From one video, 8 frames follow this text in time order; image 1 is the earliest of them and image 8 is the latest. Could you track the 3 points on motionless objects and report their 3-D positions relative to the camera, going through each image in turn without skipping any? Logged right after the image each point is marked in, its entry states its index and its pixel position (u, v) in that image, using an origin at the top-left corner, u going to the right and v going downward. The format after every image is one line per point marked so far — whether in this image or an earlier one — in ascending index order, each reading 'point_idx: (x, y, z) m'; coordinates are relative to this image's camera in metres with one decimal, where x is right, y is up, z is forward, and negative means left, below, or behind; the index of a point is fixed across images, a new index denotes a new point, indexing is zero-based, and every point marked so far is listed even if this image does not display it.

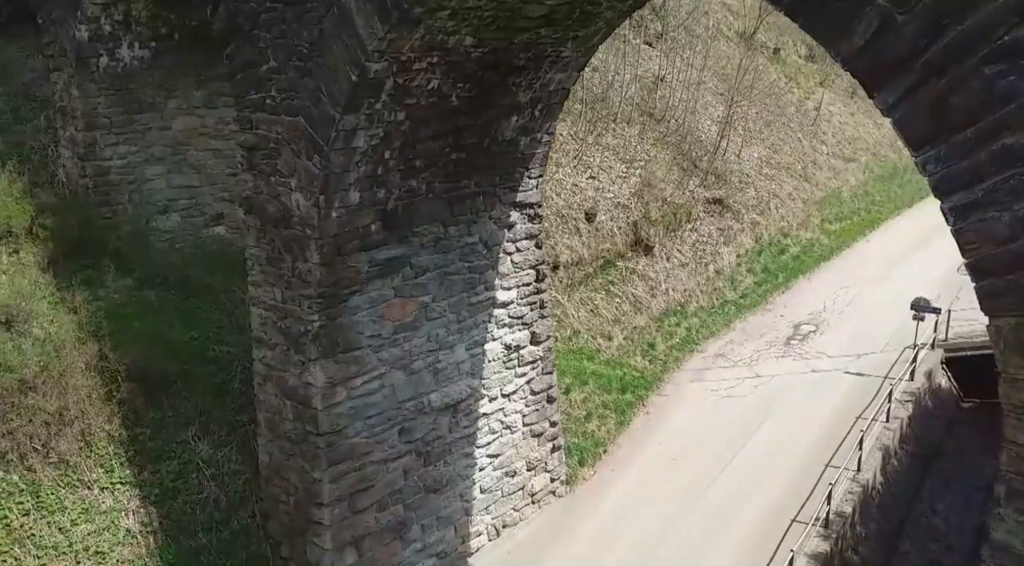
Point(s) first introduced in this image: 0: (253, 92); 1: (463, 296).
0: (-1.3, +1.0, +4.9) m
1: (-0.3, -0.1, +5.8) m
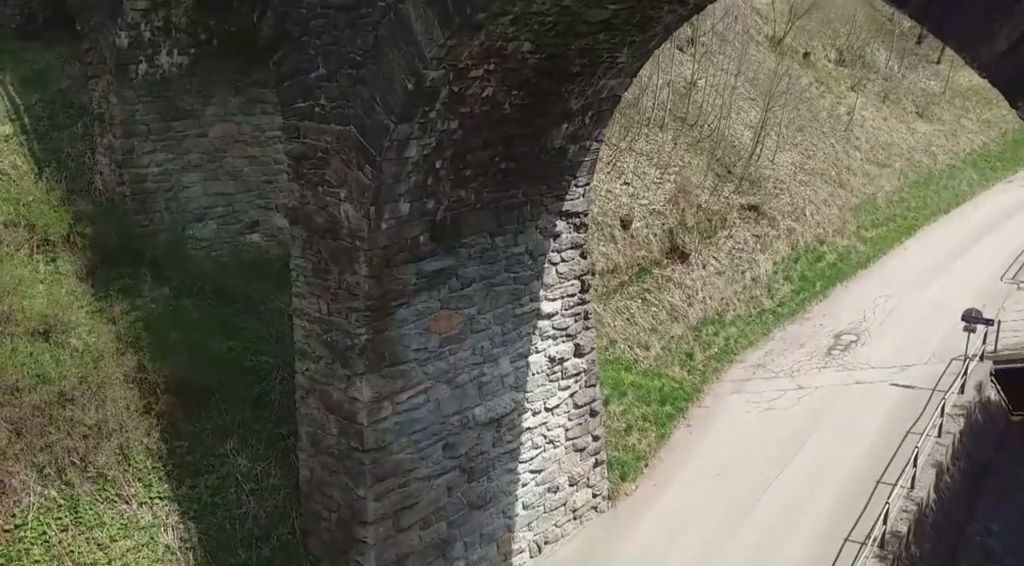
0: (-1.1, +0.9, +4.8) m
1: (0.0, -0.1, +5.7) m
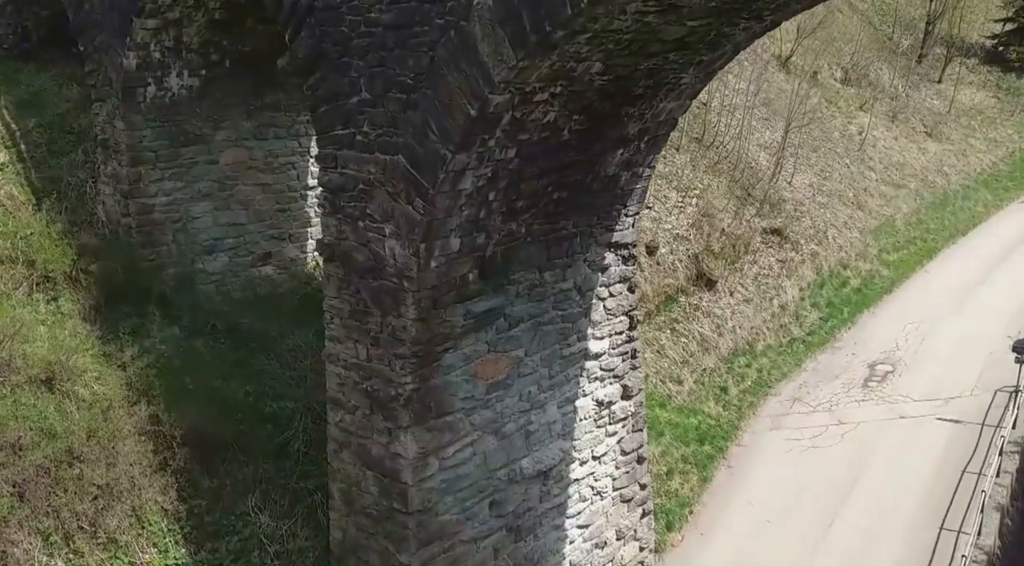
0: (-0.8, +0.7, +4.3) m
1: (+0.2, -0.4, +5.2) m
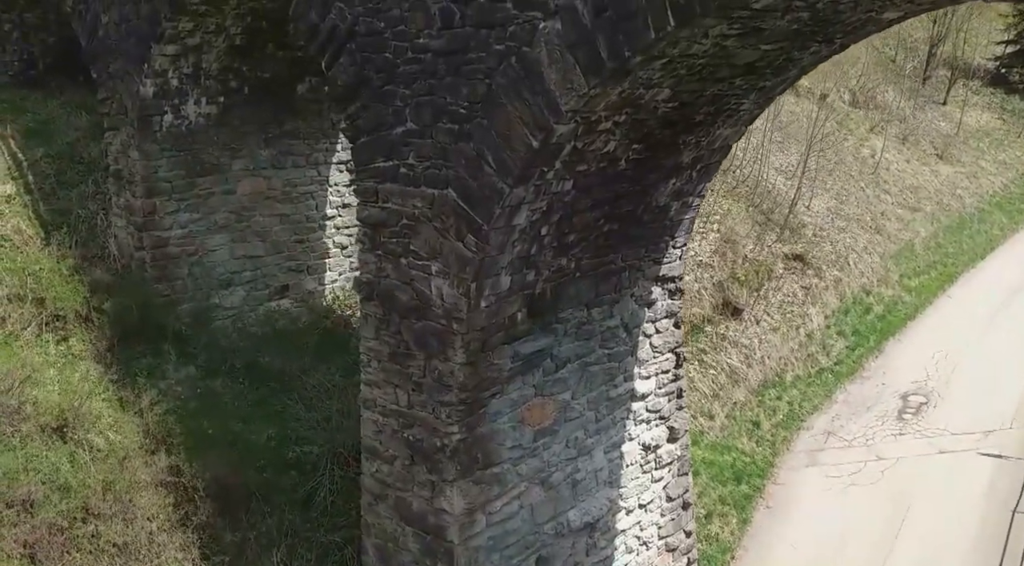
0: (-0.6, +0.5, +4.1) m
1: (+0.5, -0.6, +4.9) m
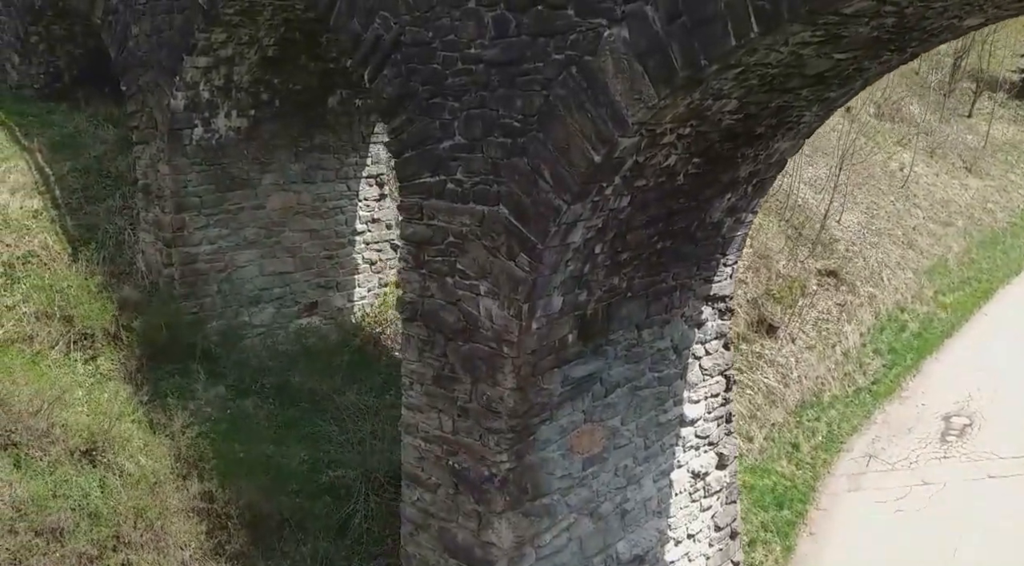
0: (-0.3, +0.5, +3.9) m
1: (+0.7, -0.7, +4.7) m
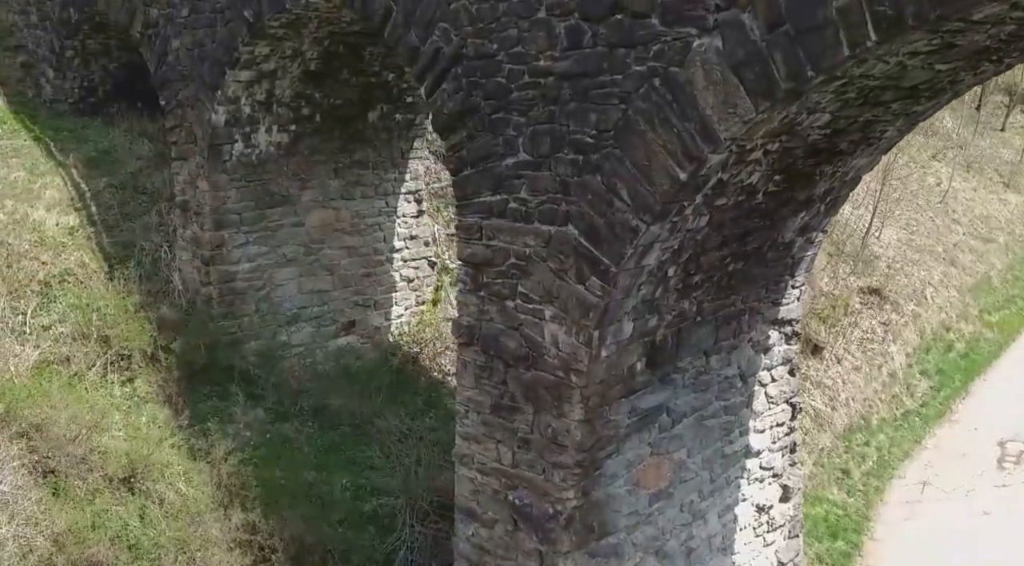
0: (-0.1, +0.4, +3.7) m
1: (+1.0, -0.8, +4.4) m
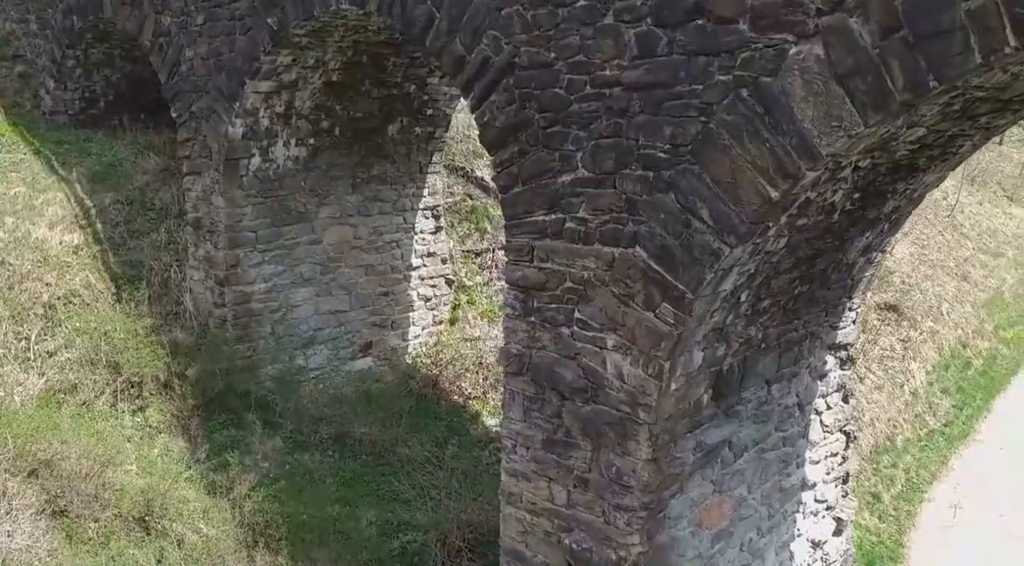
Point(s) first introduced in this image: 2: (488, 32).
0: (+0.1, +0.3, +3.4) m
1: (+1.2, -0.9, +4.2) m
2: (-0.1, +0.9, +3.5) m
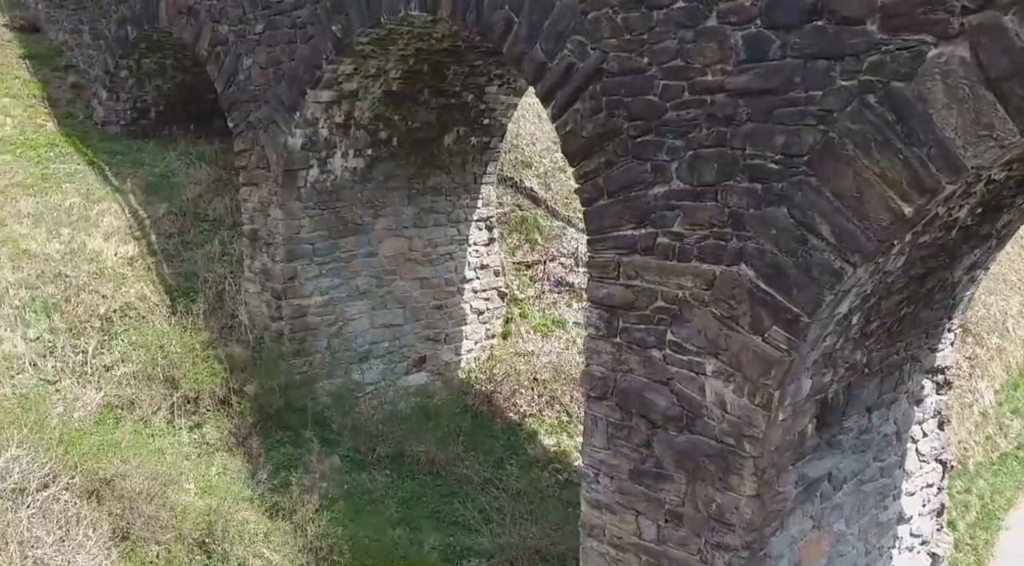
0: (+0.4, +0.2, +3.2) m
1: (+1.5, -1.0, +3.9) m
2: (+0.2, +0.9, +3.2) m
